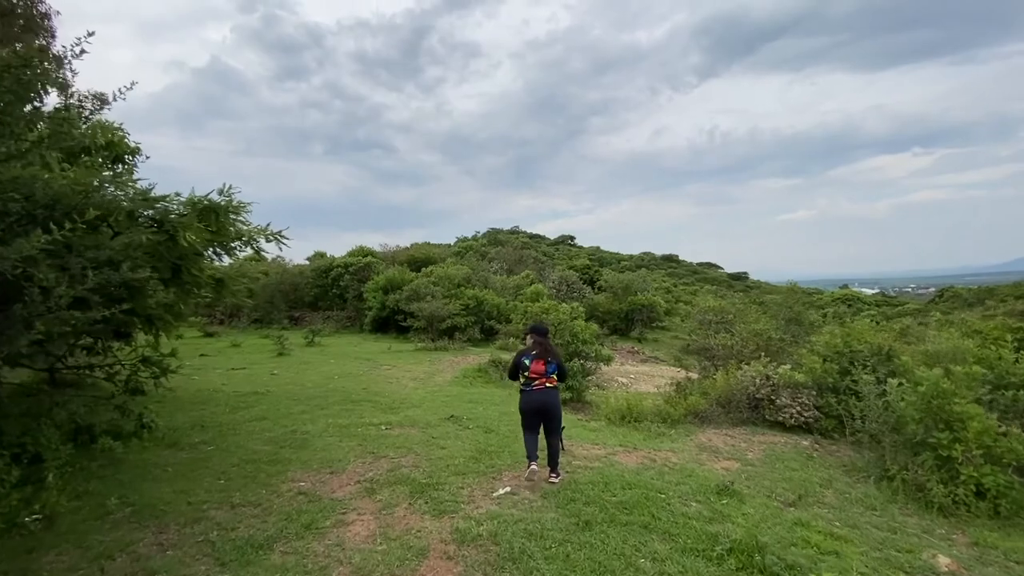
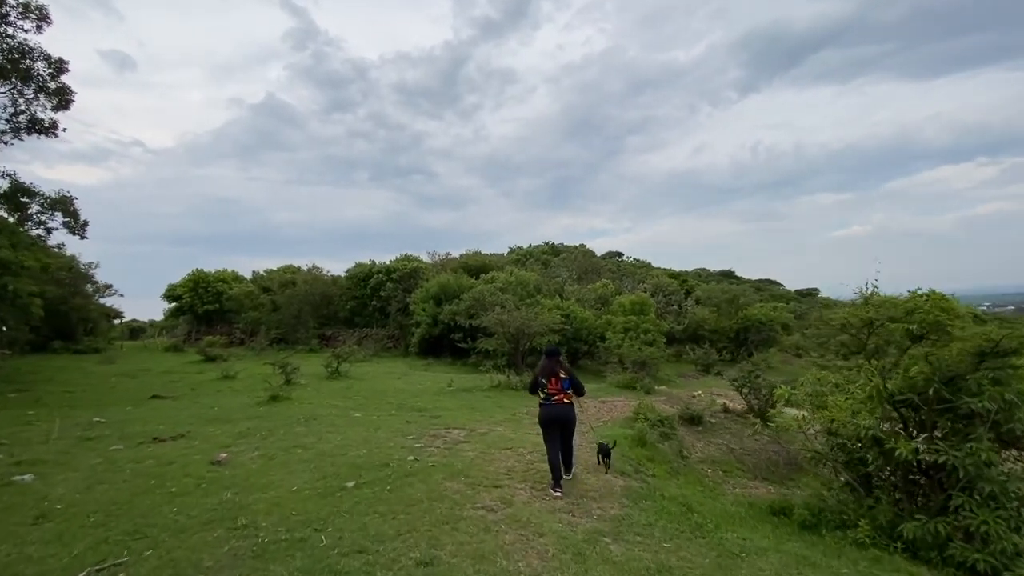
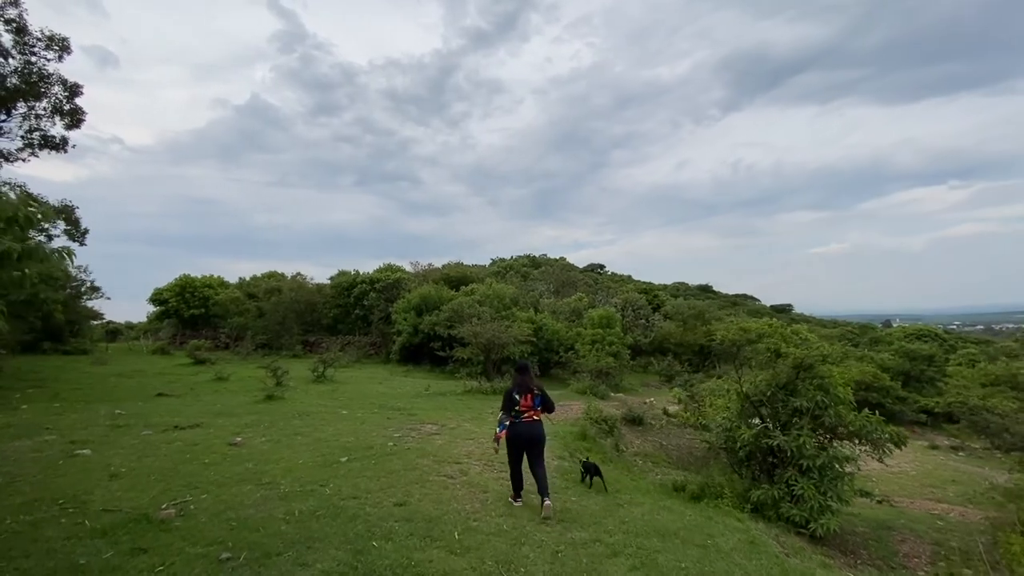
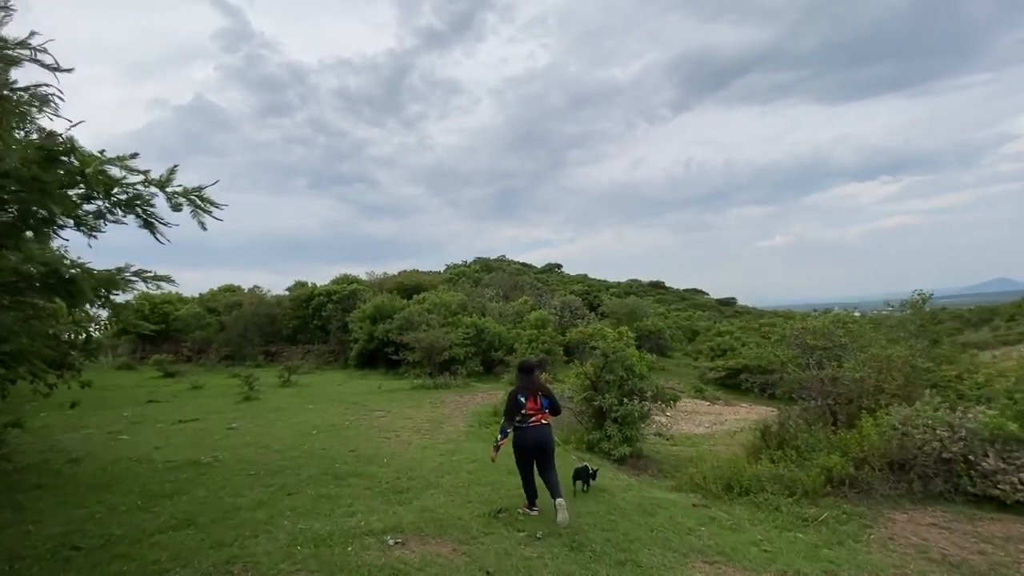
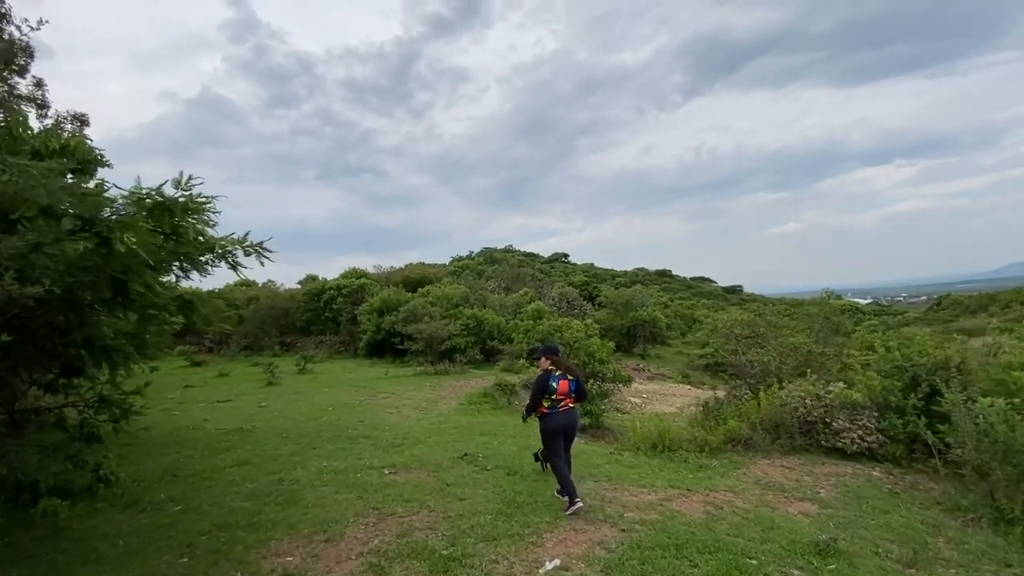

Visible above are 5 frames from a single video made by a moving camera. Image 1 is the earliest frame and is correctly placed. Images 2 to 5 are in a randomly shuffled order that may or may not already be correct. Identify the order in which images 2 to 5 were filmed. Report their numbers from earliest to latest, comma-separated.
5, 4, 3, 2
